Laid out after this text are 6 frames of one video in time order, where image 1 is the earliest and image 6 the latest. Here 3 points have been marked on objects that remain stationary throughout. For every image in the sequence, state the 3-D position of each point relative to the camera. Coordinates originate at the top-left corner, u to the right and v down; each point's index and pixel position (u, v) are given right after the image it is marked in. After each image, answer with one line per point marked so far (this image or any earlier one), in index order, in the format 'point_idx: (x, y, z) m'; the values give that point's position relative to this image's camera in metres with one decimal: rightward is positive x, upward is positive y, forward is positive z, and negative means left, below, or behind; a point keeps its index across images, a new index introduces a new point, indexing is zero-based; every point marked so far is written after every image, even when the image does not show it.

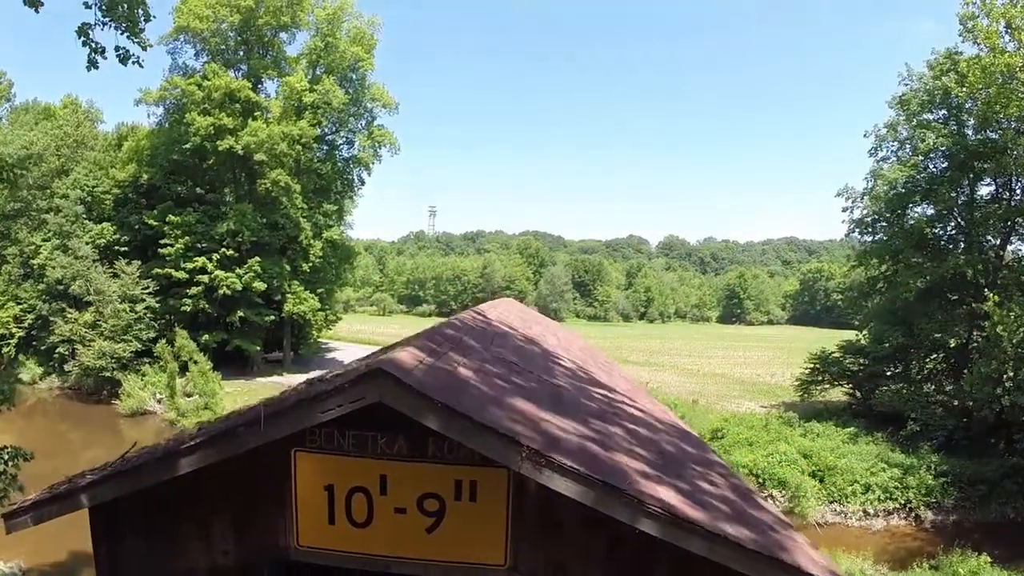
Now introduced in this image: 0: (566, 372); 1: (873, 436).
0: (+0.4, -0.6, +5.1) m
1: (+10.6, -4.3, +19.6) m
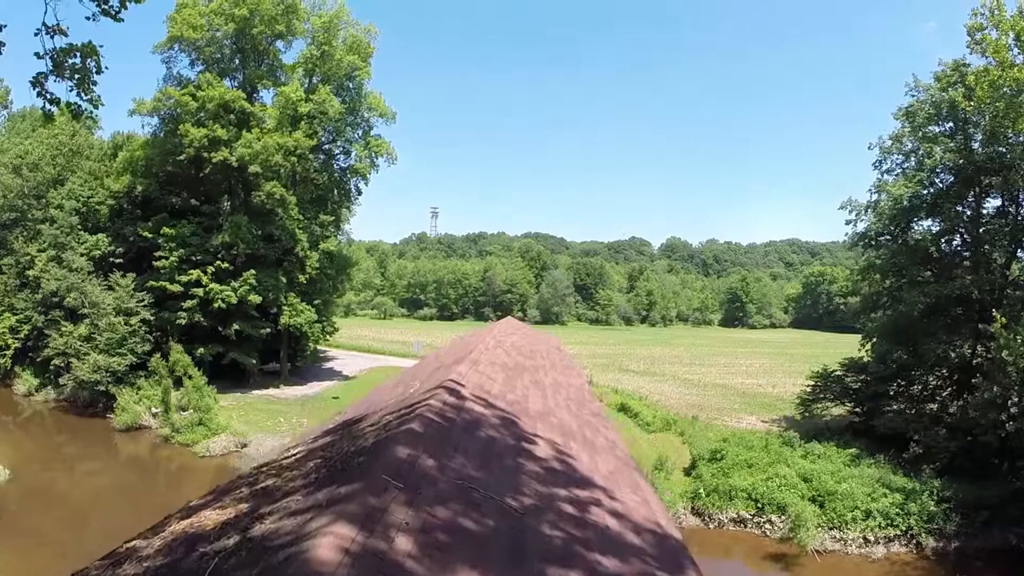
0: (+0.2, -1.3, +4.8) m
1: (+10.5, -4.9, +19.3) m
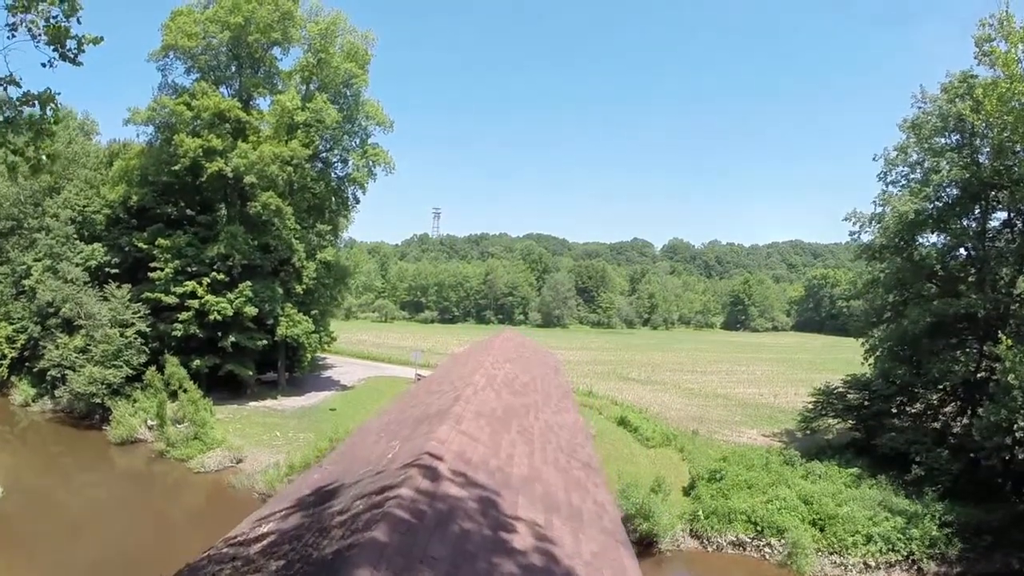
0: (0.0, -1.9, +4.5) m
1: (+10.4, -5.4, +19.0) m
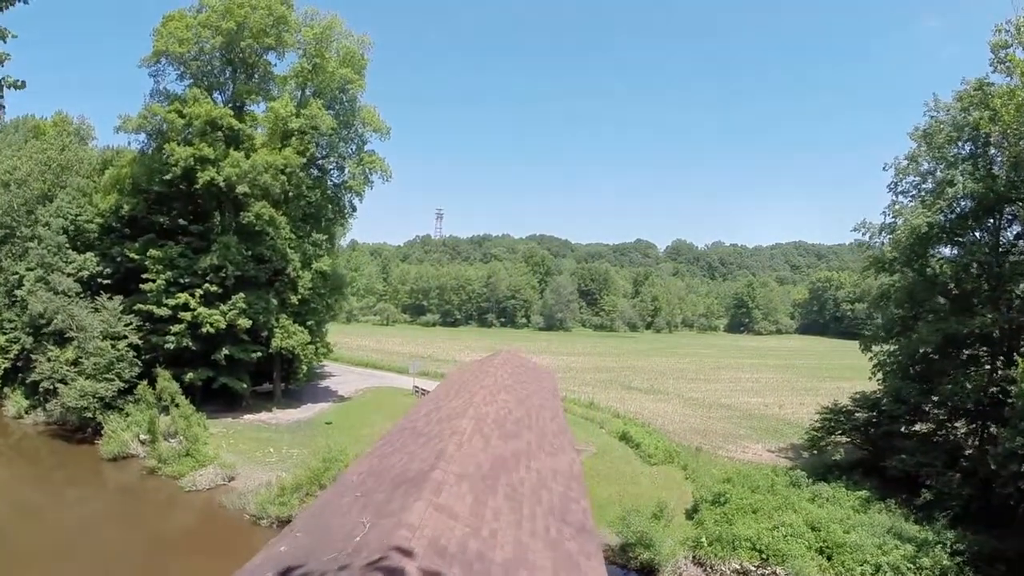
0: (-0.2, -2.5, +3.9) m
1: (+10.3, -5.9, +18.4) m
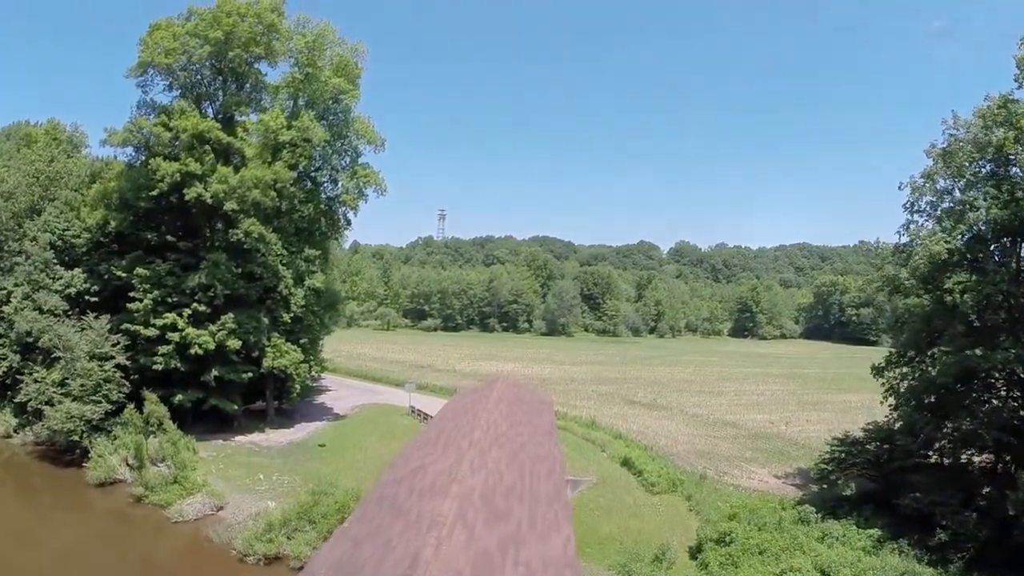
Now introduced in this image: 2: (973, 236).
0: (-0.4, -3.5, +3.1) m
1: (+10.2, -6.7, +17.5) m
2: (+13.0, +1.5, +18.9) m
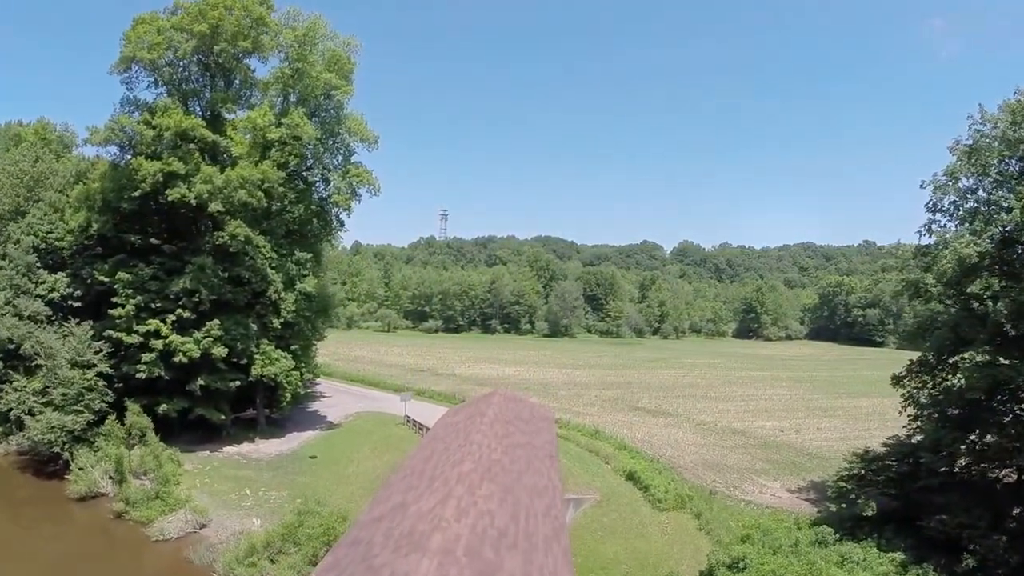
0: (-0.6, -3.8, +2.0) m
1: (+10.1, -6.9, +16.3) m
2: (+13.0, +1.3, +17.7) m
